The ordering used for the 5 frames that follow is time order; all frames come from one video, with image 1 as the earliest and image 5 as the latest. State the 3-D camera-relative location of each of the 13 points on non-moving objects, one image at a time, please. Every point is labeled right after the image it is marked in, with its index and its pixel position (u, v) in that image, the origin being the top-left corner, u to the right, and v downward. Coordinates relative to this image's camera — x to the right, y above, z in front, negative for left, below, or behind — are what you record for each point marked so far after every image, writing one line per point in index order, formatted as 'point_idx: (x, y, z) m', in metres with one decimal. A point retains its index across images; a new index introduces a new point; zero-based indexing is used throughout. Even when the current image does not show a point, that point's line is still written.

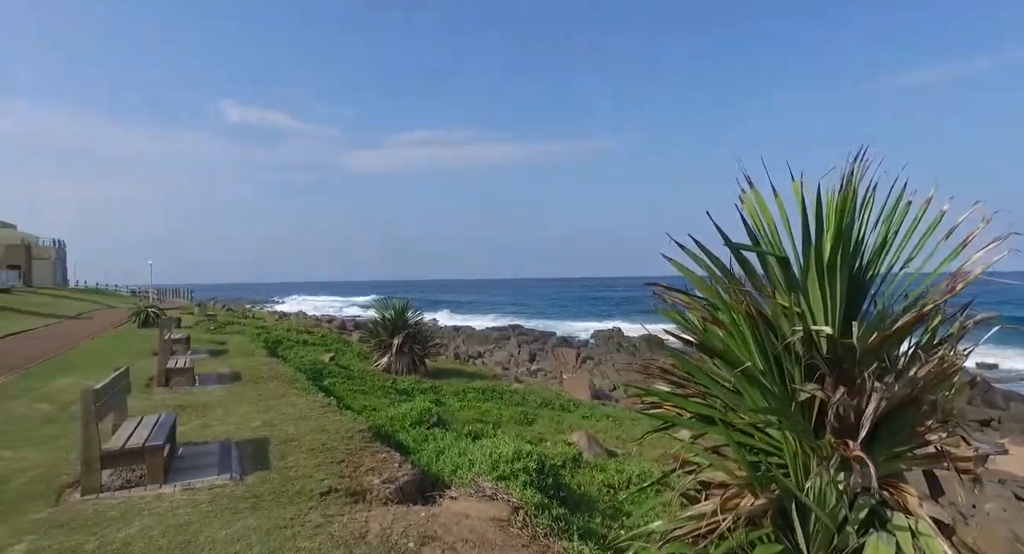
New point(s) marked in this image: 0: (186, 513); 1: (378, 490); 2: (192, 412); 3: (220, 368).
0: (-2.6, -1.9, +4.6) m
1: (-1.2, -2.0, +5.4) m
2: (-4.8, -2.1, +8.8) m
3: (-6.9, -2.2, +13.8) m
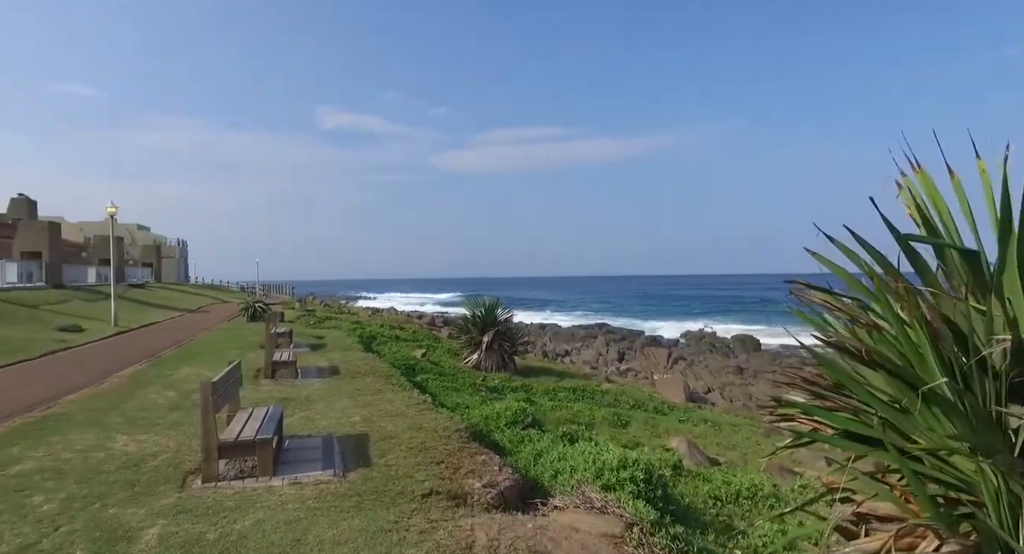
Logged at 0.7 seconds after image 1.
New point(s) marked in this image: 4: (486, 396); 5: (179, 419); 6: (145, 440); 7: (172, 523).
0: (-1.7, -1.8, +4.6) m
1: (-0.3, -1.9, +5.2) m
2: (-3.3, -2.0, +9.1) m
3: (-4.7, -2.1, +14.4) m
4: (-0.6, -2.7, +13.2) m
5: (-4.3, -1.9, +7.6) m
6: (-4.2, -1.9, +6.6) m
7: (-2.5, -1.8, +4.3) m
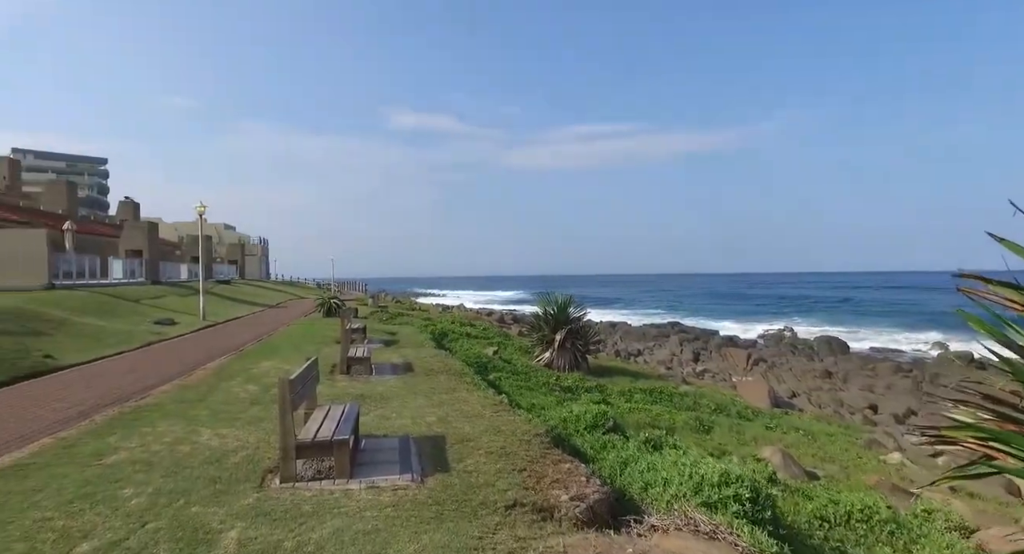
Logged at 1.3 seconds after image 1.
0: (-1.0, -1.8, +4.3) m
1: (+0.5, -1.9, +4.8) m
2: (-2.1, -1.9, +9.0) m
3: (-2.9, -2.0, +14.4) m
4: (+1.1, -2.6, +12.8) m
5: (-3.3, -1.8, +7.6) m
6: (-3.2, -1.8, +6.6) m
7: (-1.9, -1.8, +4.1) m
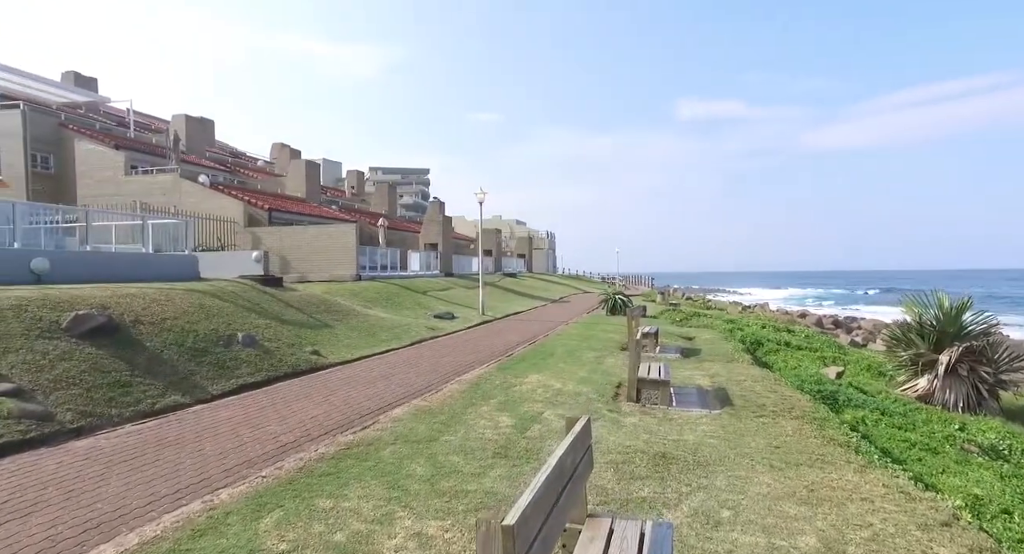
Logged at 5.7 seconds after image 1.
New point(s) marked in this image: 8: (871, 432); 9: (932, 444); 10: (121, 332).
0: (+0.4, -1.7, +0.7) m
1: (+1.9, -1.8, +0.4) m
2: (+1.6, -1.8, +5.3) m
3: (+3.4, -1.8, +10.5) m
4: (+6.2, -2.5, +7.2) m
5: (-0.1, -1.7, +4.6) m
6: (-0.5, -1.7, +3.7) m
7: (-0.4, -1.7, +0.9) m
8: (+5.1, -2.2, +8.1) m
9: (+5.9, -2.4, +8.2) m
10: (-4.9, -0.7, +7.4) m
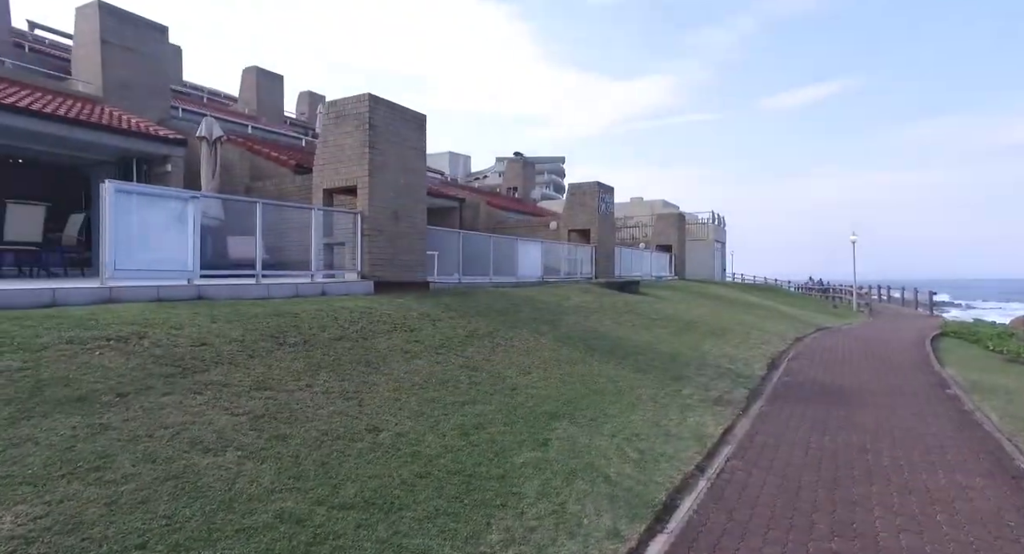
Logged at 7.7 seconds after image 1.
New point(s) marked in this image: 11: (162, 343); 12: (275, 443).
0: (-0.5, -1.6, -0.6) m
1: (+0.9, -1.7, -1.2) m
2: (+1.6, -1.8, +3.6) m
3: (+4.6, -1.8, +8.3) m
4: (+6.5, -2.4, +4.5) m
5: (-0.2, -1.6, +3.3) m
6: (-0.8, -1.6, +2.5) m
7: (-1.3, -1.6, -0.2) m
8: (+5.7, -2.1, +5.6) m
9: (+6.5, -2.3, +5.5) m
10: (-4.2, -0.6, +7.1) m
11: (-4.0, -0.8, +6.9) m
12: (-2.2, -1.5, +5.2) m
